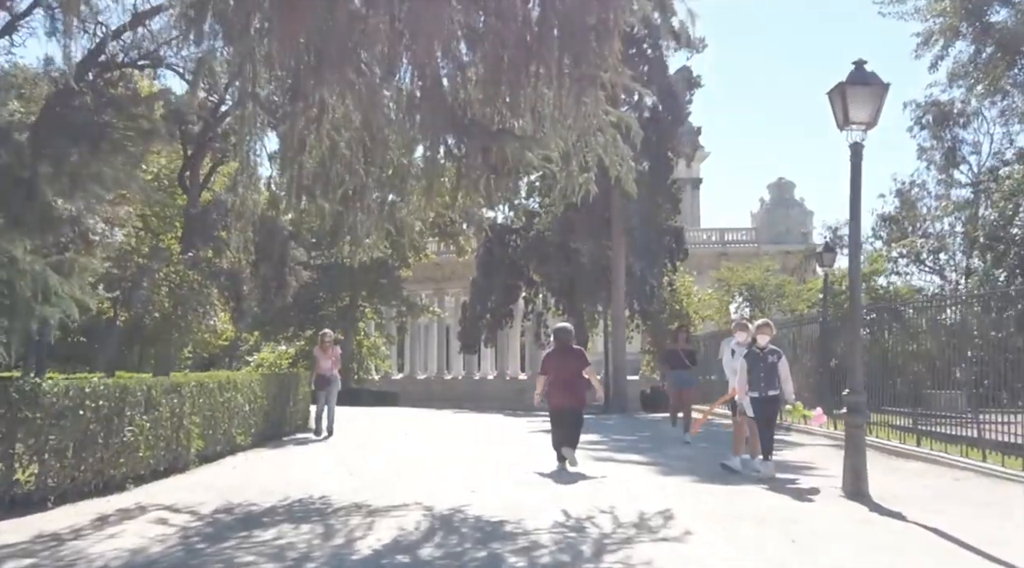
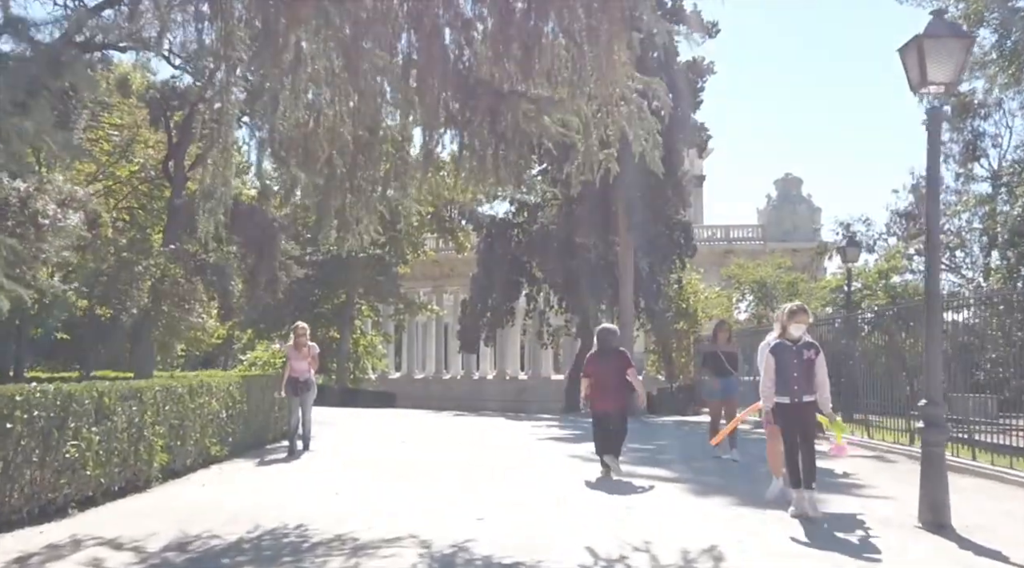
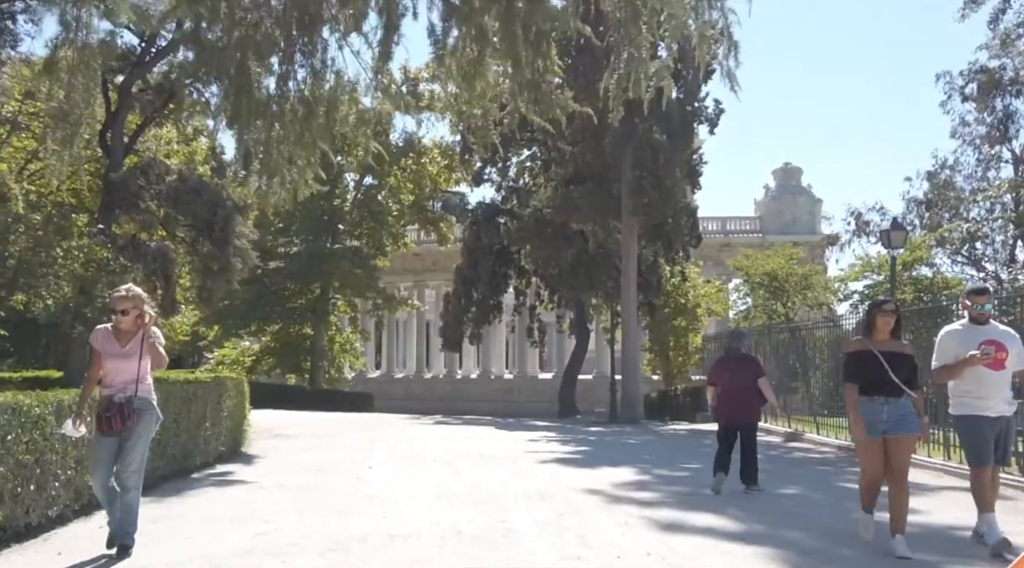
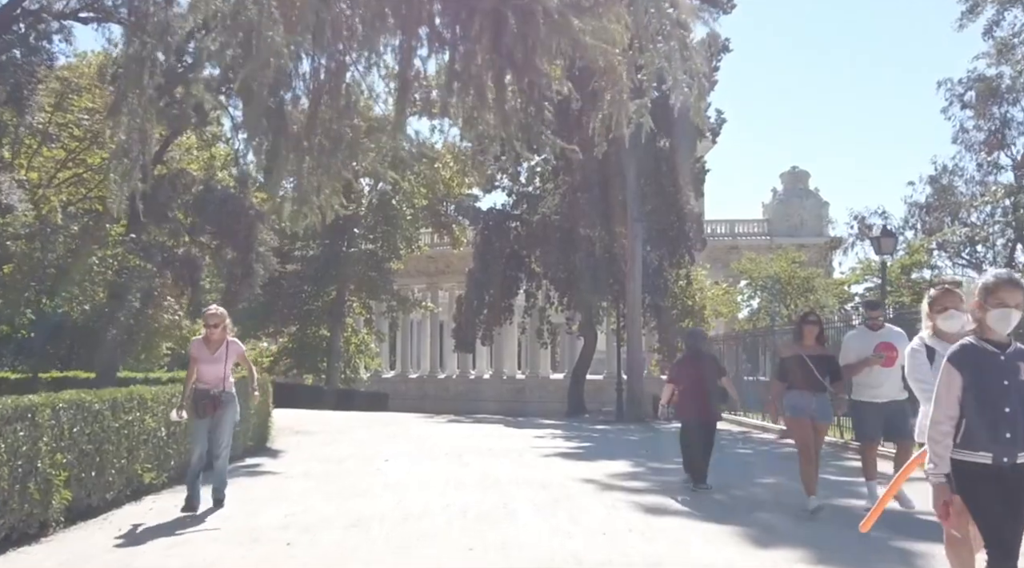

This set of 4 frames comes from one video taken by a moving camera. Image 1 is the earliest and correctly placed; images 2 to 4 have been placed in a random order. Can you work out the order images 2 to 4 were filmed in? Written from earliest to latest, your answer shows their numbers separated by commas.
2, 4, 3
